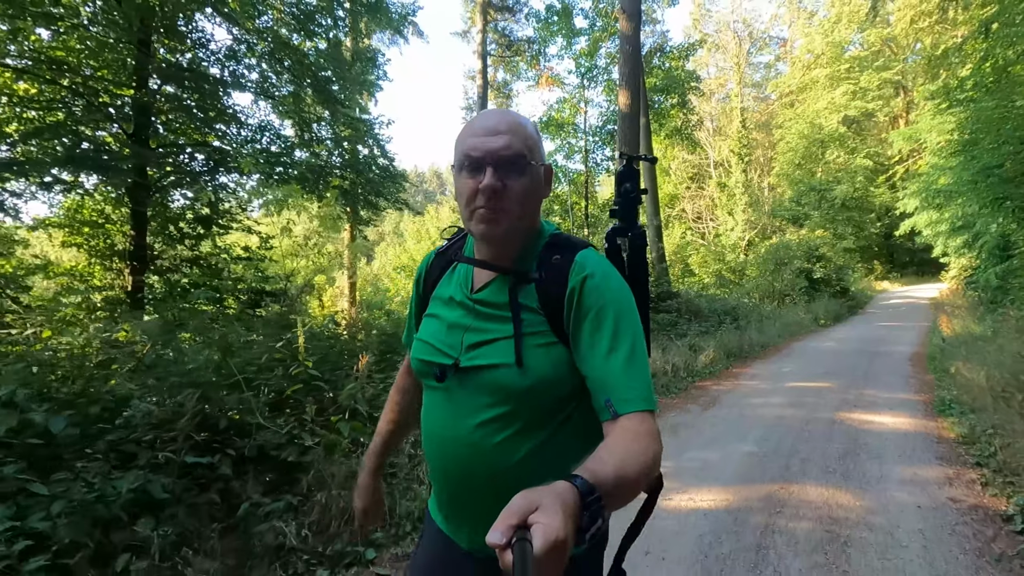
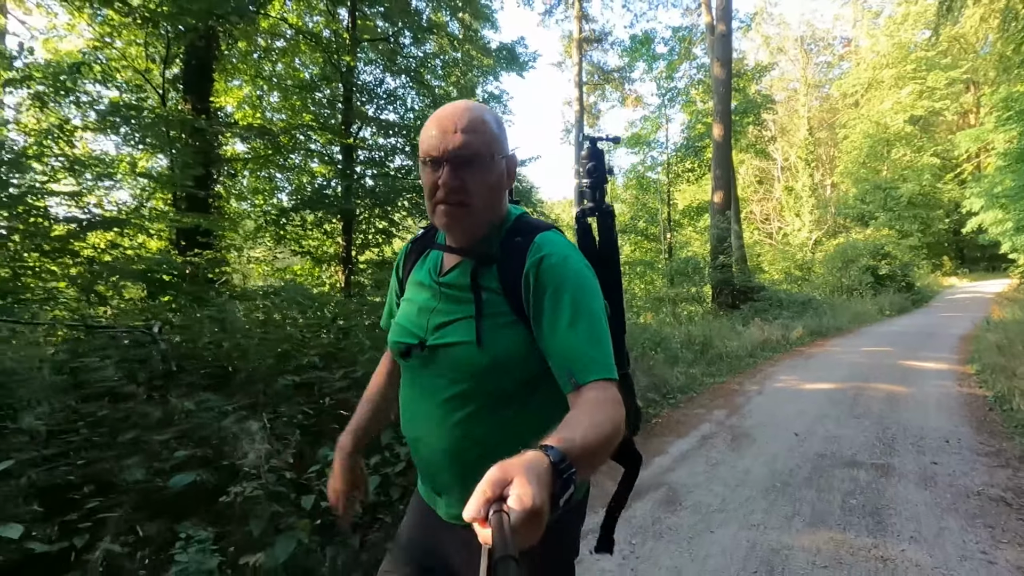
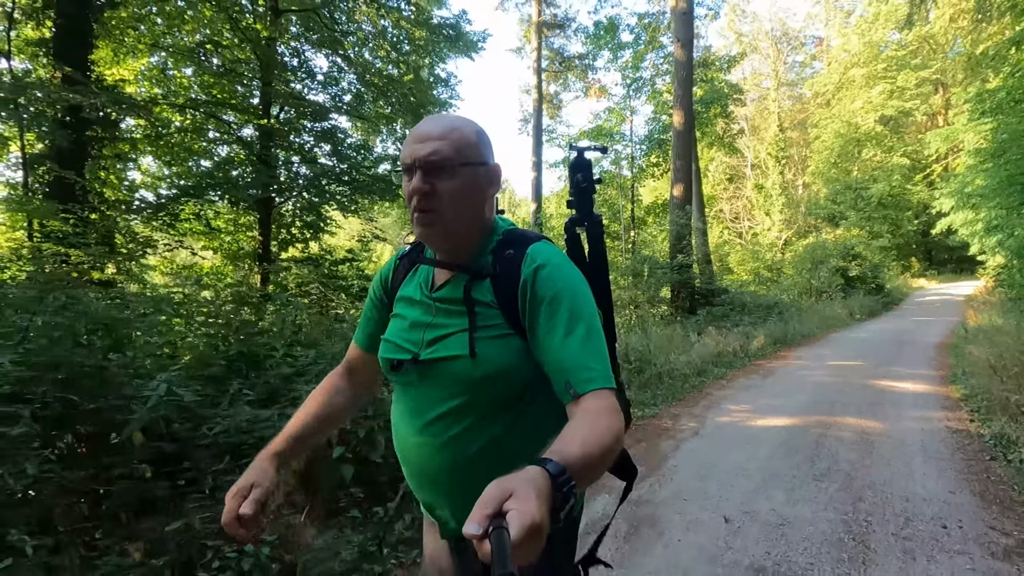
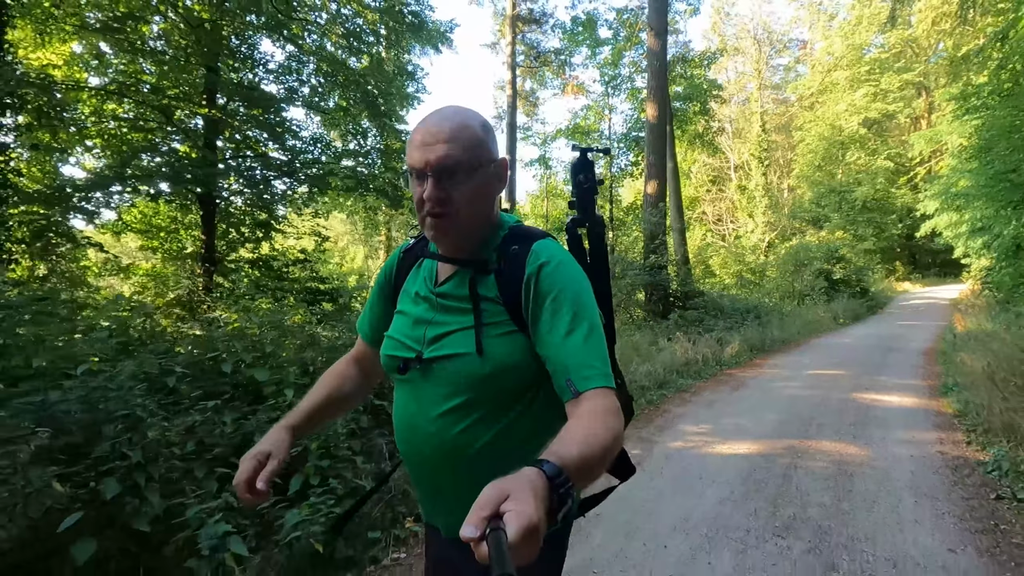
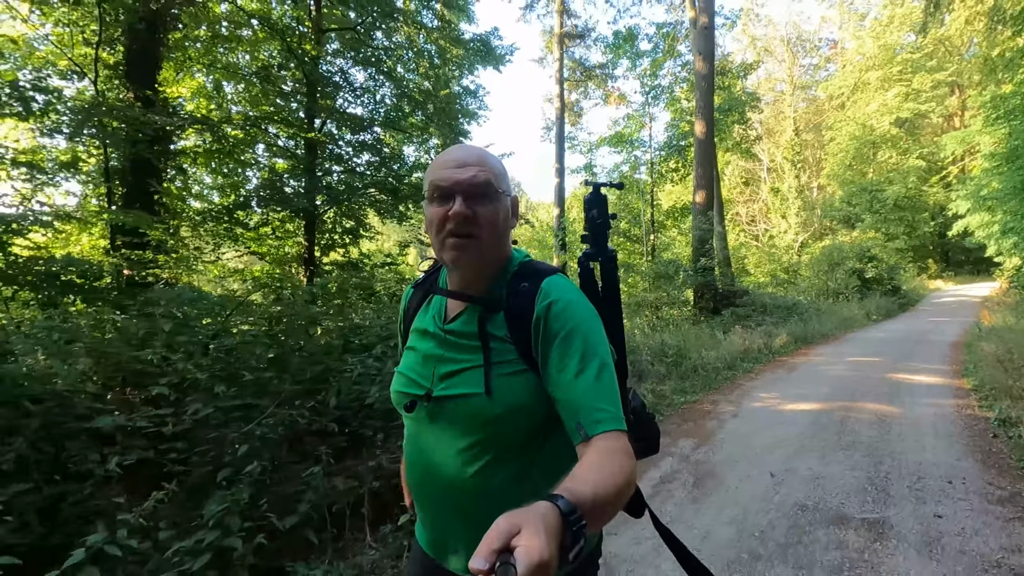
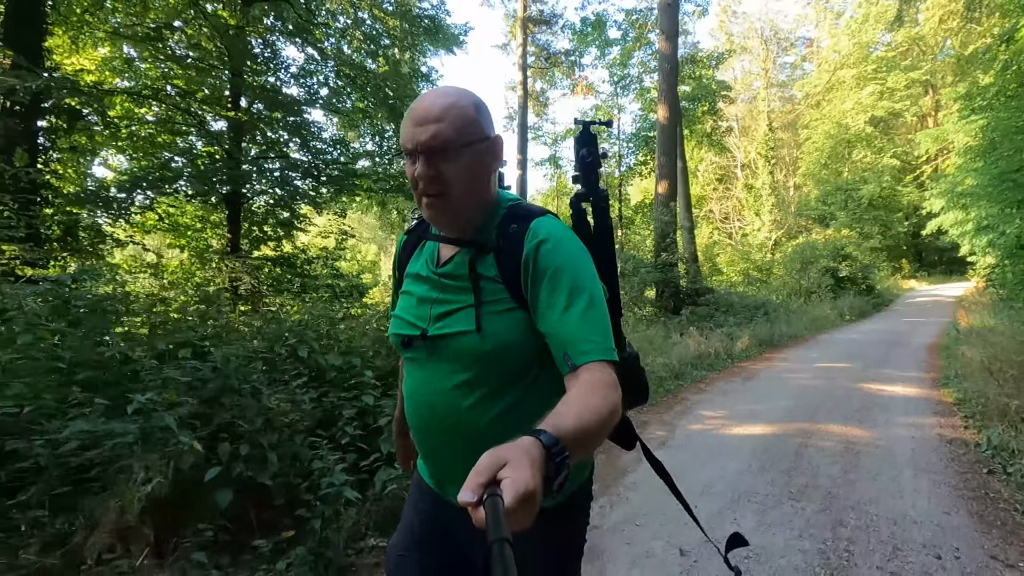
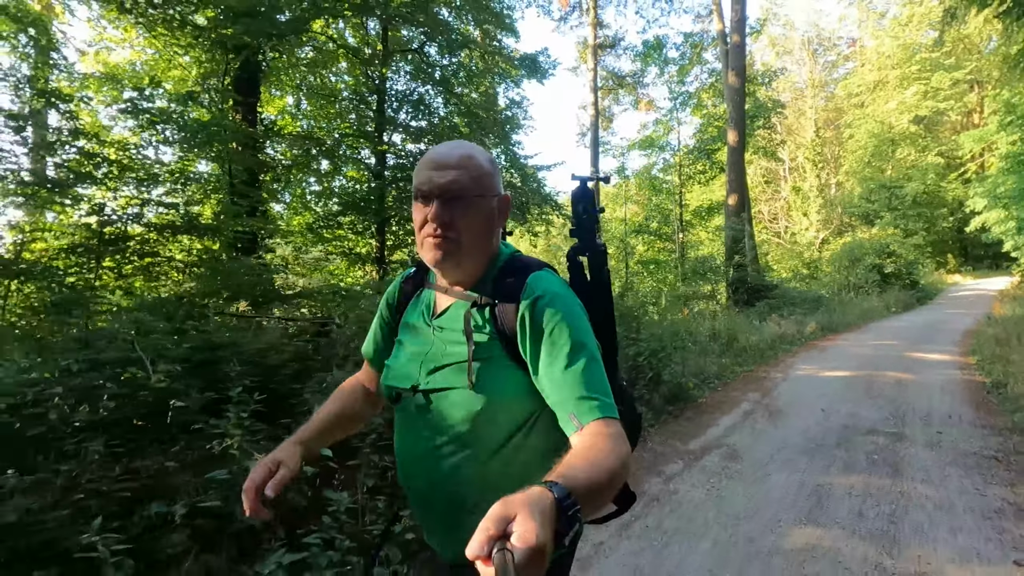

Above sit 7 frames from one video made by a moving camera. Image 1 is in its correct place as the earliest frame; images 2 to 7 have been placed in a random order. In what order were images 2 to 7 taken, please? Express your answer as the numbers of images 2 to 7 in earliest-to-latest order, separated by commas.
4, 6, 3, 5, 2, 7
